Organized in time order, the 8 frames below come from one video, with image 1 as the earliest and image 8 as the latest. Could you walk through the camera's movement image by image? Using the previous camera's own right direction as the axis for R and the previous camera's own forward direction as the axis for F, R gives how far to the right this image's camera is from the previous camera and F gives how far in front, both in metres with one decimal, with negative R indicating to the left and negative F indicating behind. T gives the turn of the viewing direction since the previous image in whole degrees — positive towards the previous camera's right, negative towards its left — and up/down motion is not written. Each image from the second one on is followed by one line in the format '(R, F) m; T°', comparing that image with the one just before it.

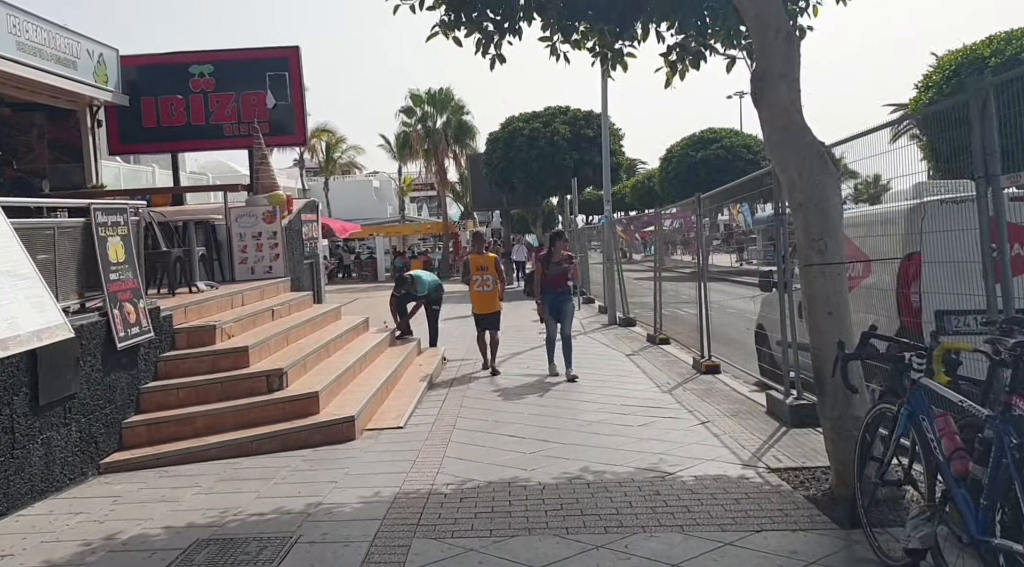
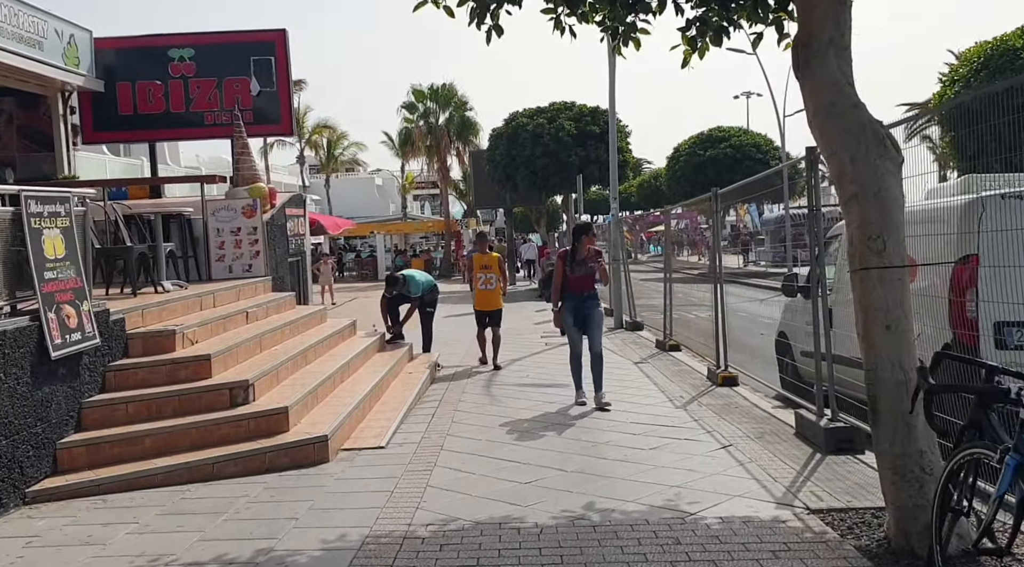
(+0.1, +0.8) m; 0°
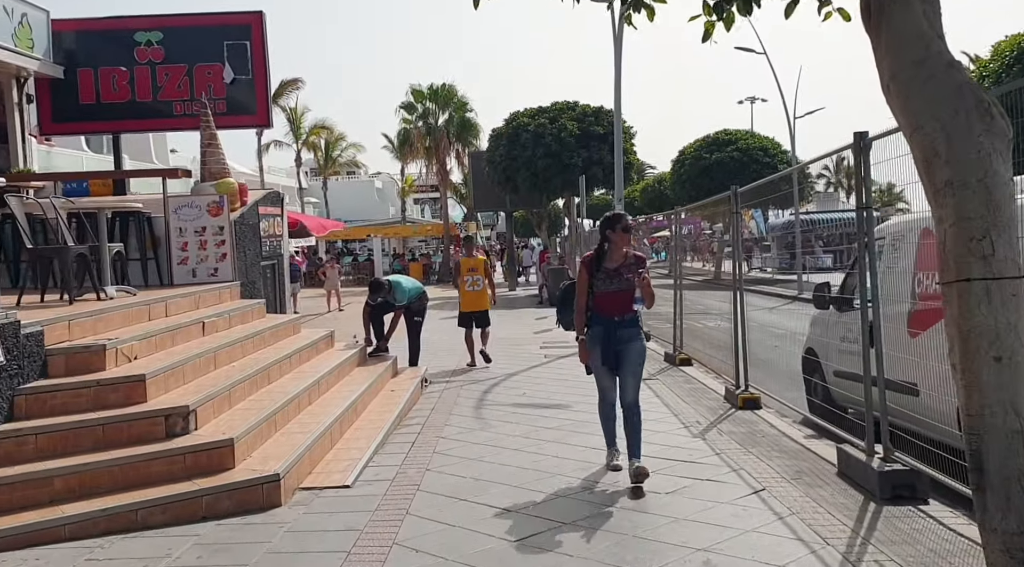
(+0.1, +1.0) m; 0°
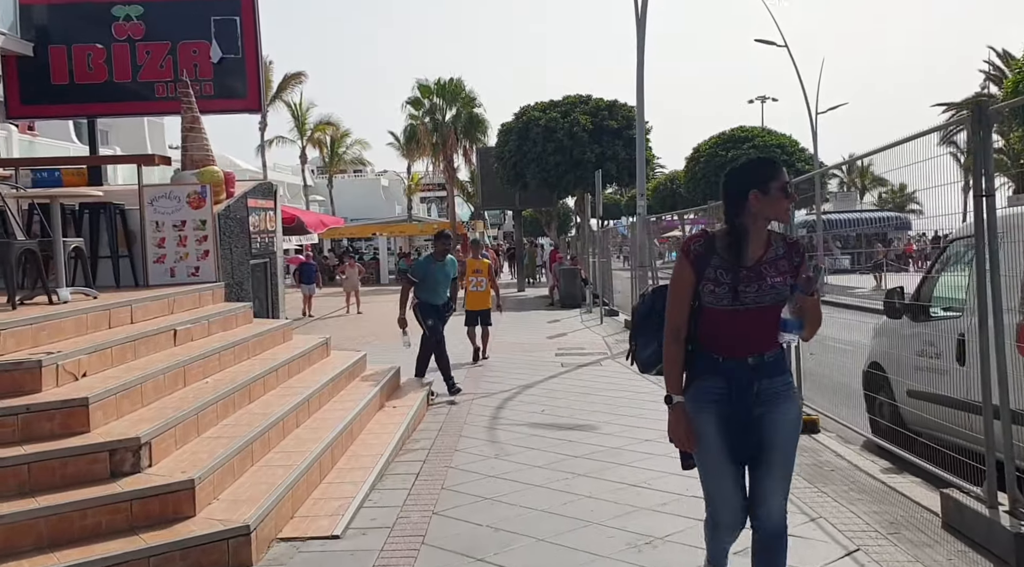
(-0.1, +1.0) m; 0°
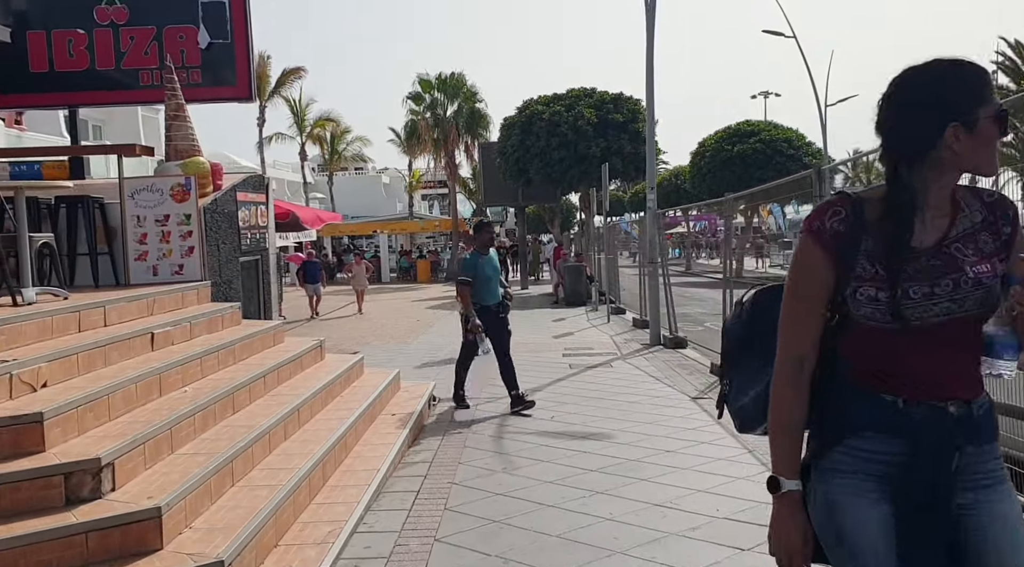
(0.0, +0.5) m; 0°
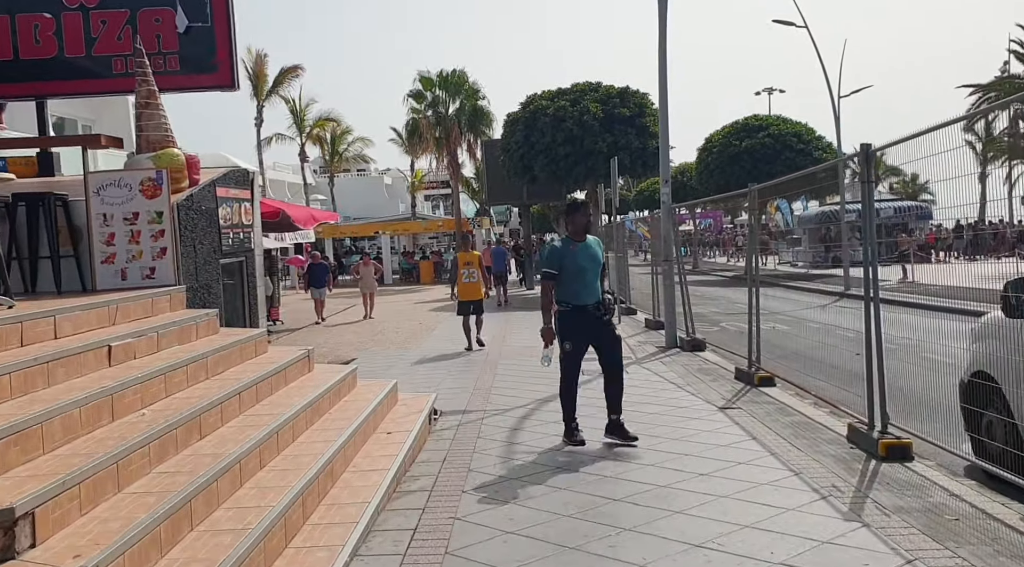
(0.0, +0.7) m; 0°
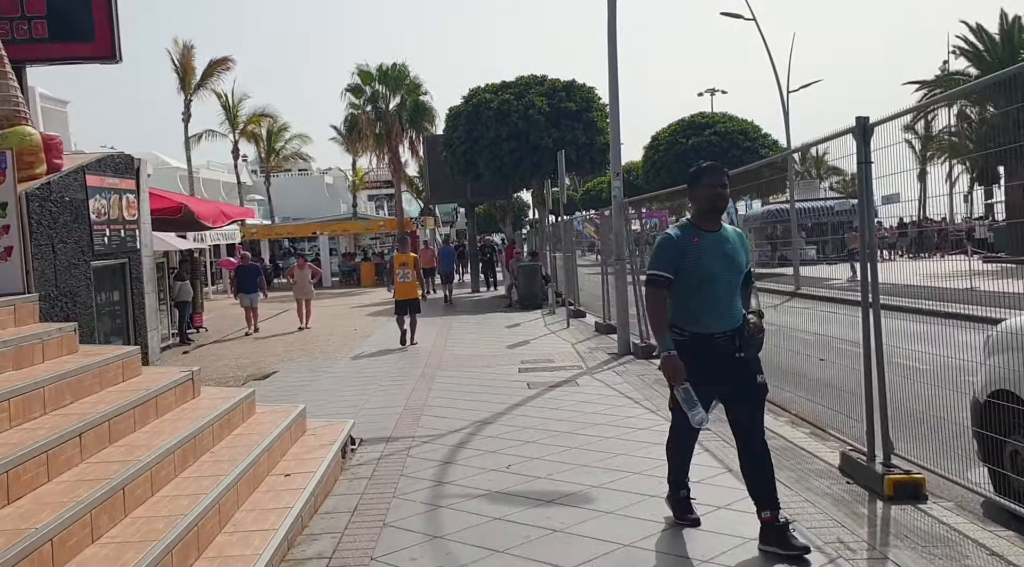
(+0.1, +1.0) m; +4°
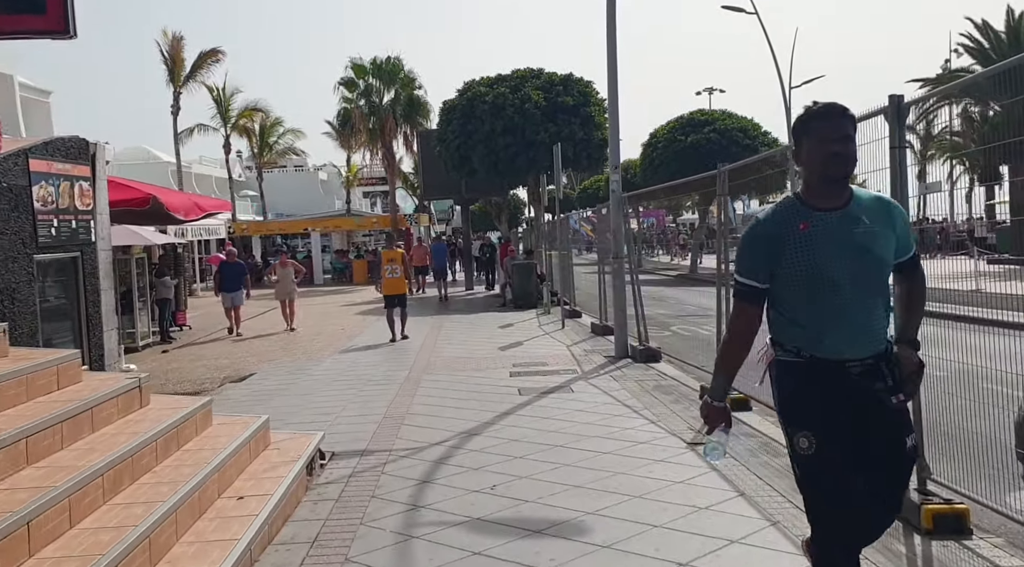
(+0.1, +0.6) m; 0°
